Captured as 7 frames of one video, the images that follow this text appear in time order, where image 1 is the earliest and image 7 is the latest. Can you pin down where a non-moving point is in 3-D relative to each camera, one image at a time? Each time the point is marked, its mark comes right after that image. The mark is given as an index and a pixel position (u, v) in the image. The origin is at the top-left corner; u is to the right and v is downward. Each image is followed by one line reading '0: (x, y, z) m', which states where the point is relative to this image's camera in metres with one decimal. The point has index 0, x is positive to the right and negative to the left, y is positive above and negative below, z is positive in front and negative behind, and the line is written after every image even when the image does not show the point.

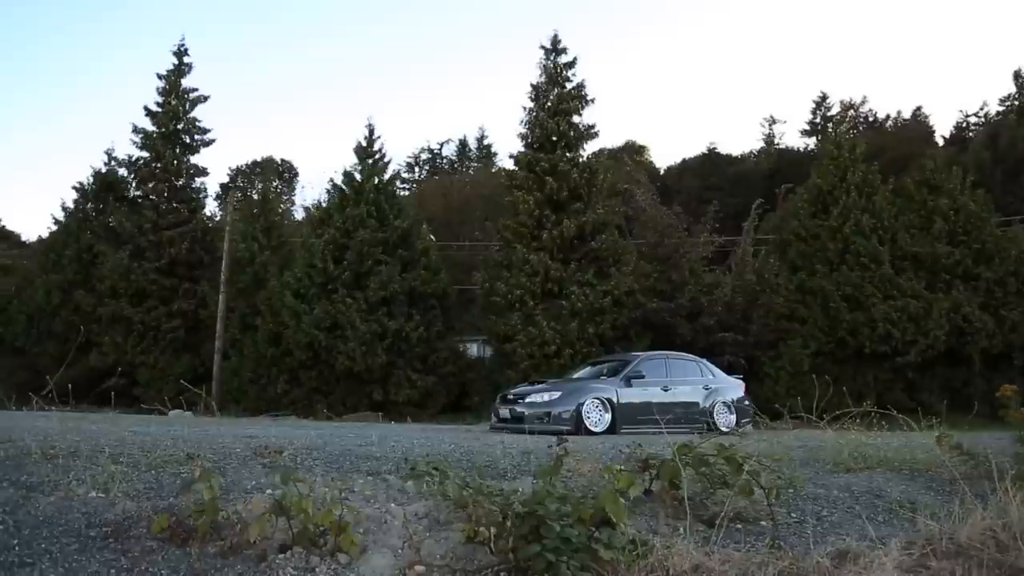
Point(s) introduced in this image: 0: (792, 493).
0: (+2.5, -1.8, +8.2) m
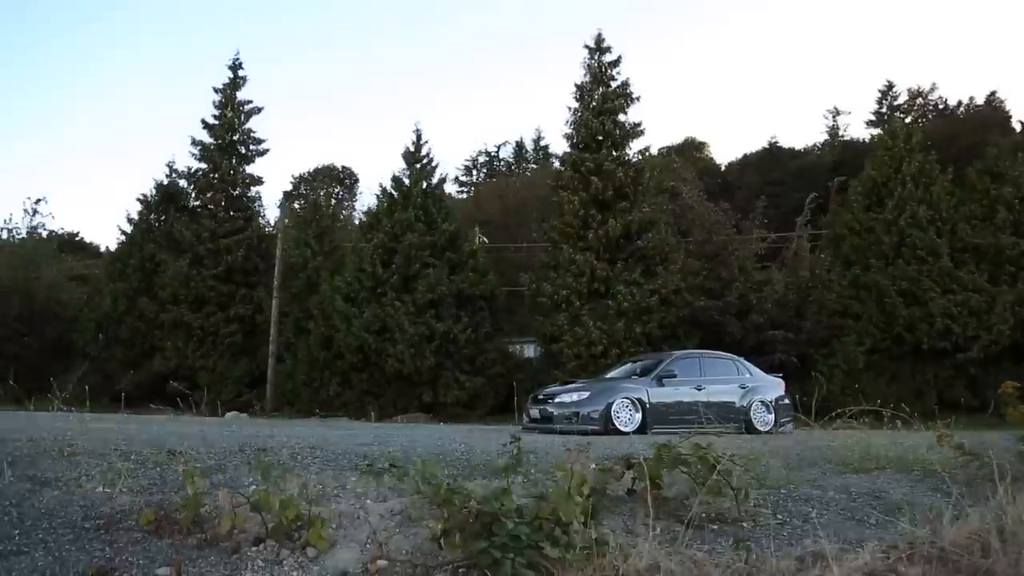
0: (+2.3, -1.8, +8.1) m
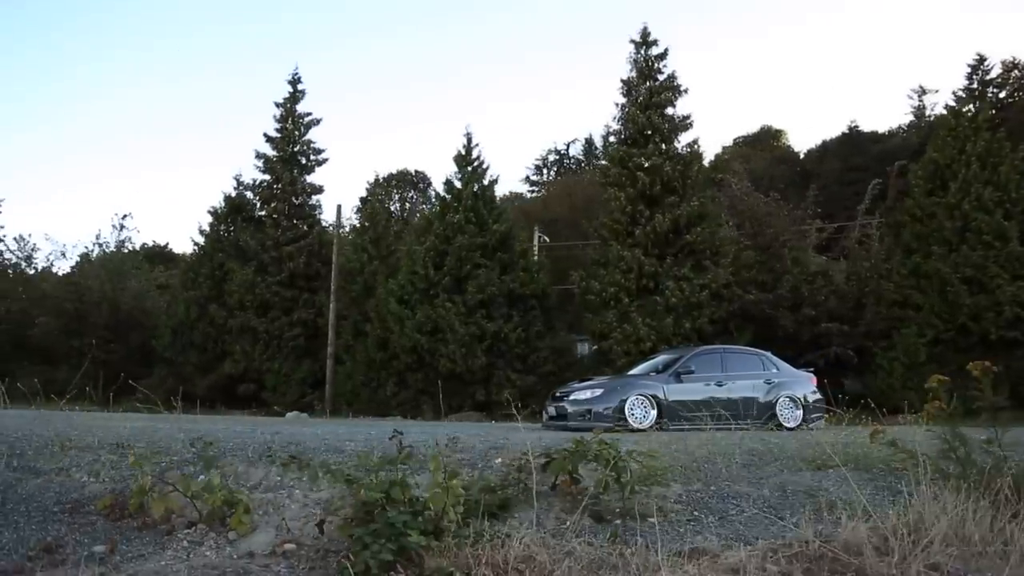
0: (+1.7, -1.7, +8.0) m
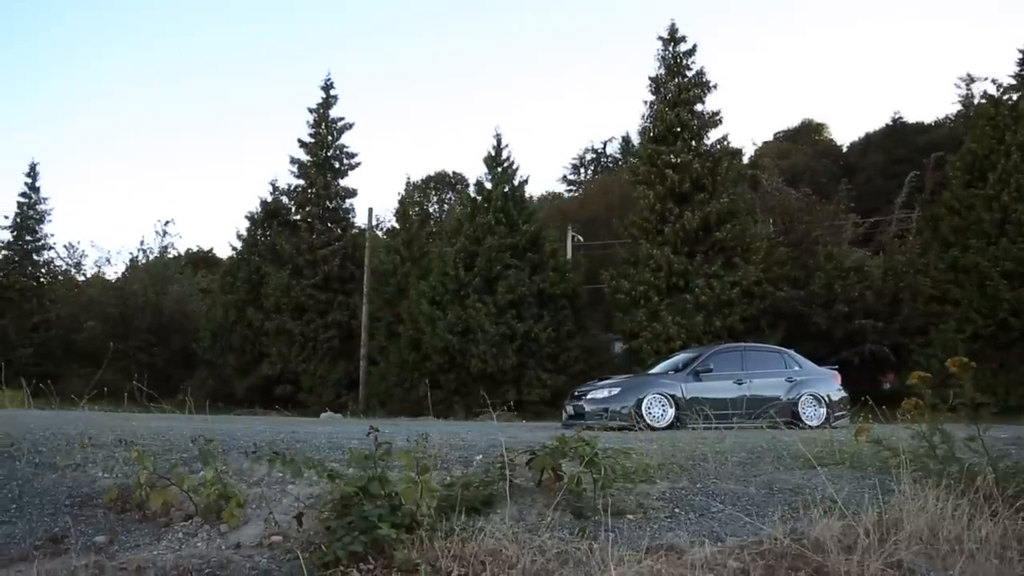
0: (+1.6, -1.7, +8.0) m
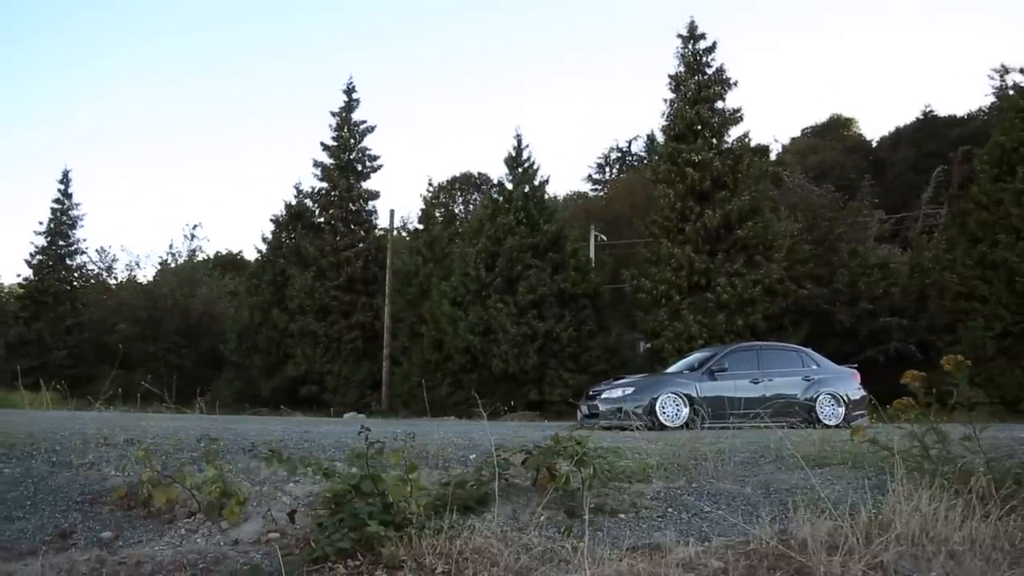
0: (+1.5, -1.7, +7.9) m
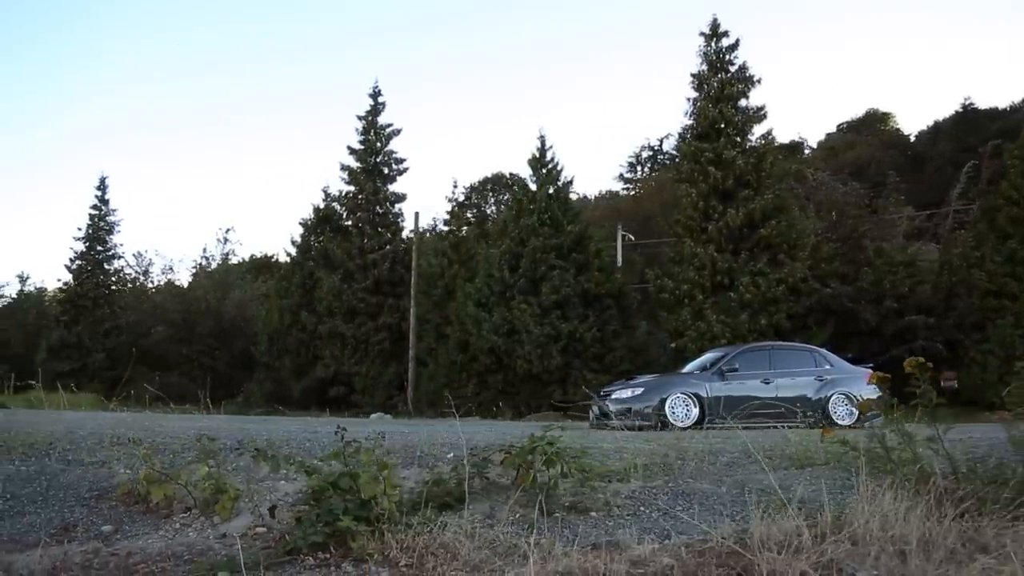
0: (+1.3, -1.7, +8.0) m
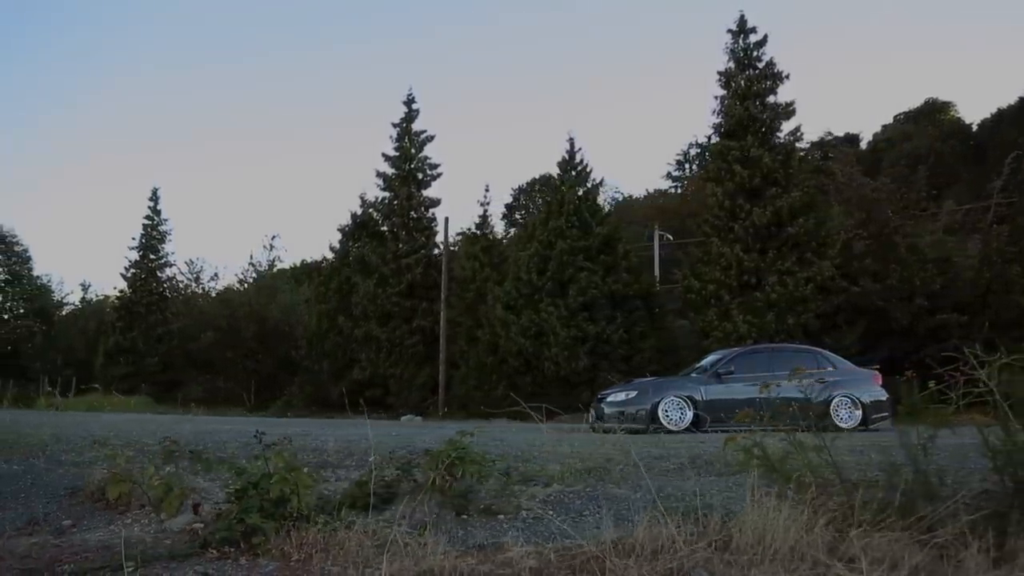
0: (+0.6, -1.7, +8.0) m
